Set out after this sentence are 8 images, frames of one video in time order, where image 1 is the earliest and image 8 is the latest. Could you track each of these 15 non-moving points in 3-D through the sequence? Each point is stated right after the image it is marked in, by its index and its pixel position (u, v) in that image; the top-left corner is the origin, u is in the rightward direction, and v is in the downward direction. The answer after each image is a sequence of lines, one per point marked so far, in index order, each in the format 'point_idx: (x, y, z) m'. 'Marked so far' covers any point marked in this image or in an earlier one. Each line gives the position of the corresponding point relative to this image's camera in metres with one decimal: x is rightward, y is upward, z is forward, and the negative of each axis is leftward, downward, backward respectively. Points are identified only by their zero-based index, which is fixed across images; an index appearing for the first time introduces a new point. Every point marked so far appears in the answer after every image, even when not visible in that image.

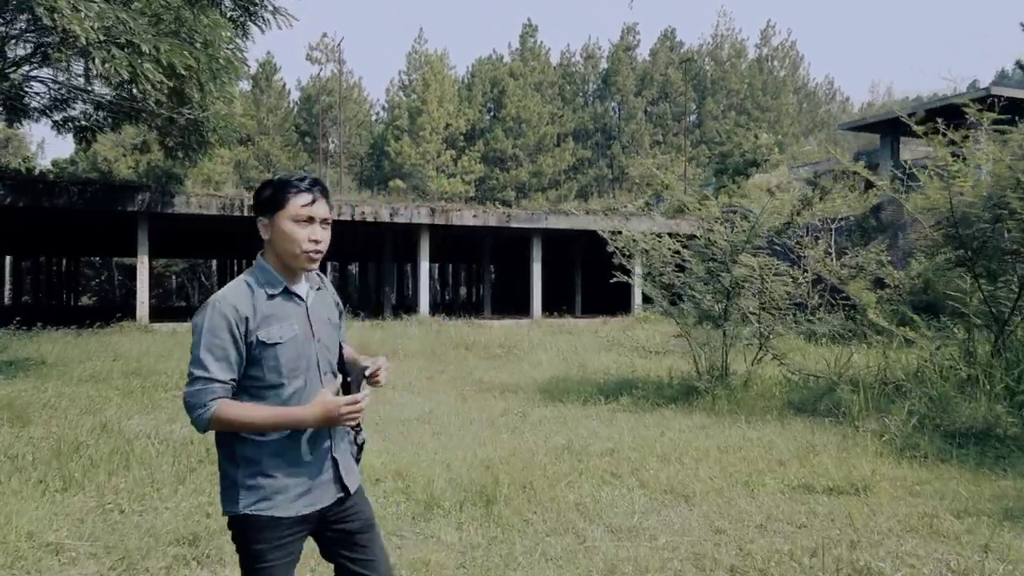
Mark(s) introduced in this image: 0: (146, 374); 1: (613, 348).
0: (-4.6, -1.1, +9.4) m
1: (+1.8, -1.1, +13.1) m
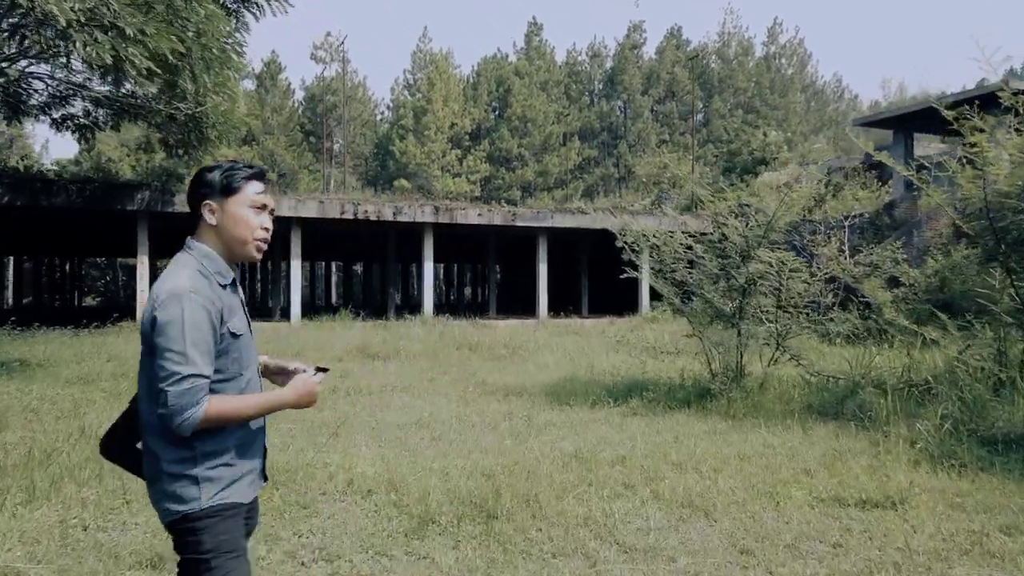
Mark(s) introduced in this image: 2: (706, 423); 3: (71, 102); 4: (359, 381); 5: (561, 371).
0: (-4.6, -1.1, +9.1) m
1: (+1.9, -1.0, +12.7) m
2: (+1.8, -1.2, +6.6) m
3: (-9.3, +3.9, +15.6) m
4: (-1.8, -1.1, +8.9) m
5: (+0.7, -1.1, +10.1) m
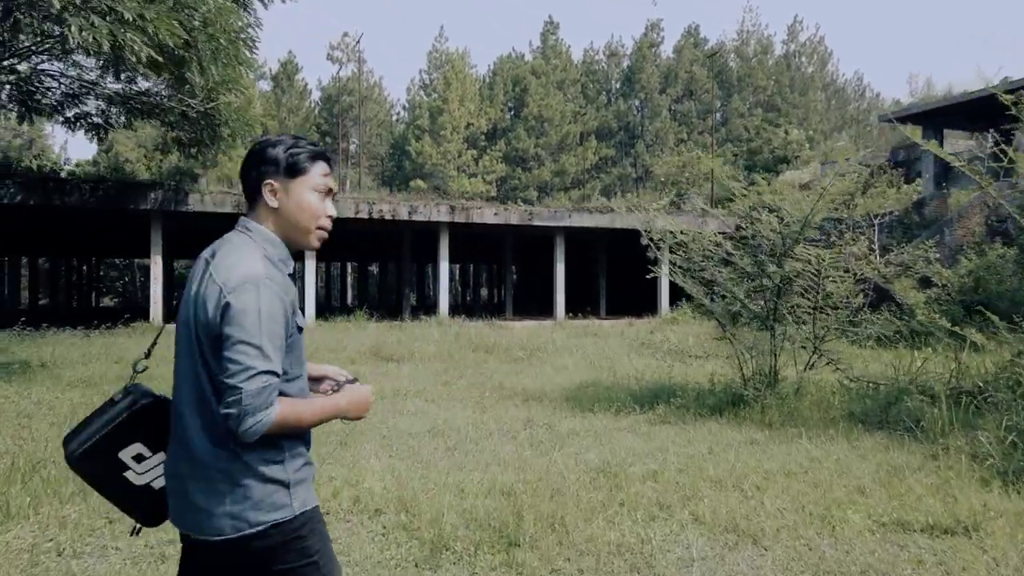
0: (-4.3, -1.1, +8.7) m
1: (+2.2, -1.1, +12.2) m
2: (+1.9, -1.2, +6.2) m
3: (-8.9, +3.9, +15.4) m
4: (-1.6, -1.1, +8.5) m
5: (+0.9, -1.1, +9.6) m
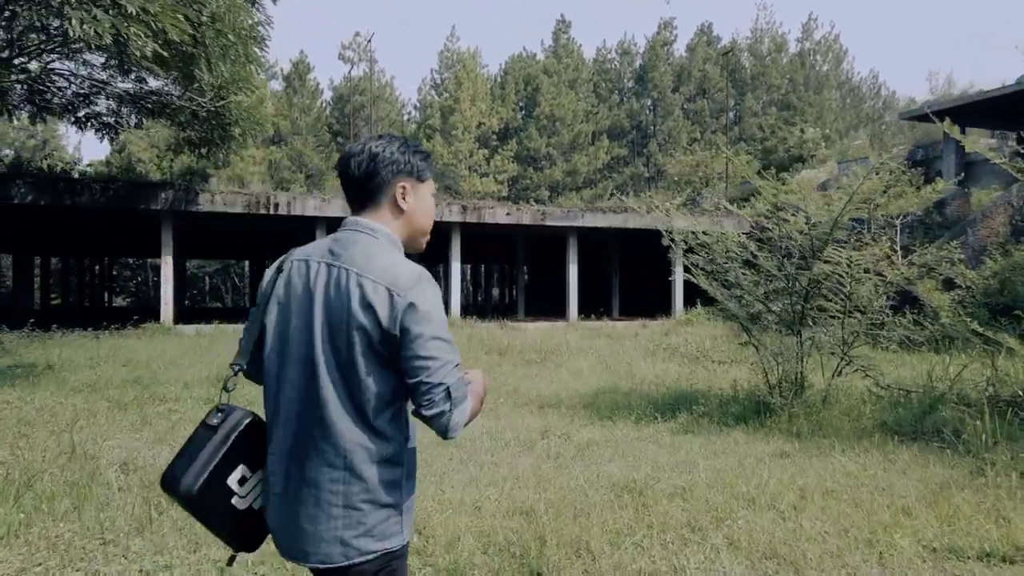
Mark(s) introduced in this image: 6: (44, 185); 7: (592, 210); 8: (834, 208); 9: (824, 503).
0: (-4.2, -1.1, +8.5) m
1: (+2.4, -1.1, +11.9) m
2: (+2.1, -1.2, +5.9) m
3: (-8.6, +3.9, +15.3) m
4: (-1.4, -1.1, +8.2) m
5: (+1.1, -1.2, +9.4) m
6: (-9.8, +2.2, +15.6) m
7: (+2.1, +2.1, +19.4) m
8: (+3.0, +0.7, +6.9) m
9: (+1.7, -1.2, +4.1) m
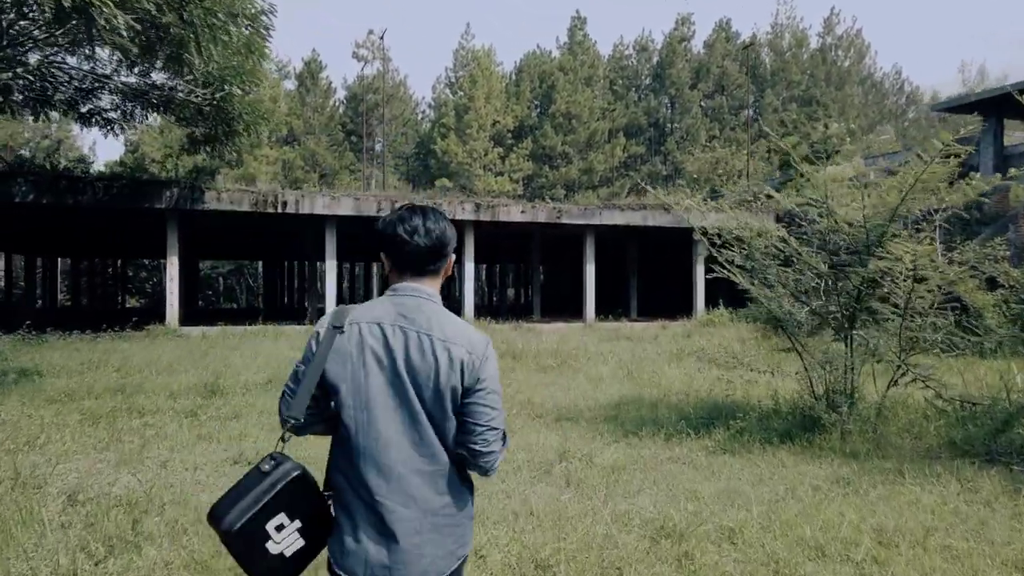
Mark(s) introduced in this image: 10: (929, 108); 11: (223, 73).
0: (-4.0, -1.1, +7.9) m
1: (+2.6, -1.1, +11.1) m
2: (+2.1, -1.2, +5.1) m
3: (-8.4, +3.9, +14.7) m
4: (-1.3, -1.1, +7.5) m
5: (+1.3, -1.2, +8.6) m
6: (-9.5, +2.1, +15.0) m
7: (+2.5, +2.1, +18.6) m
8: (+3.1, +0.7, +6.1) m
9: (+1.8, -1.2, +3.3) m
10: (+11.0, +4.8, +19.5) m
11: (-5.5, +4.1, +14.2) m
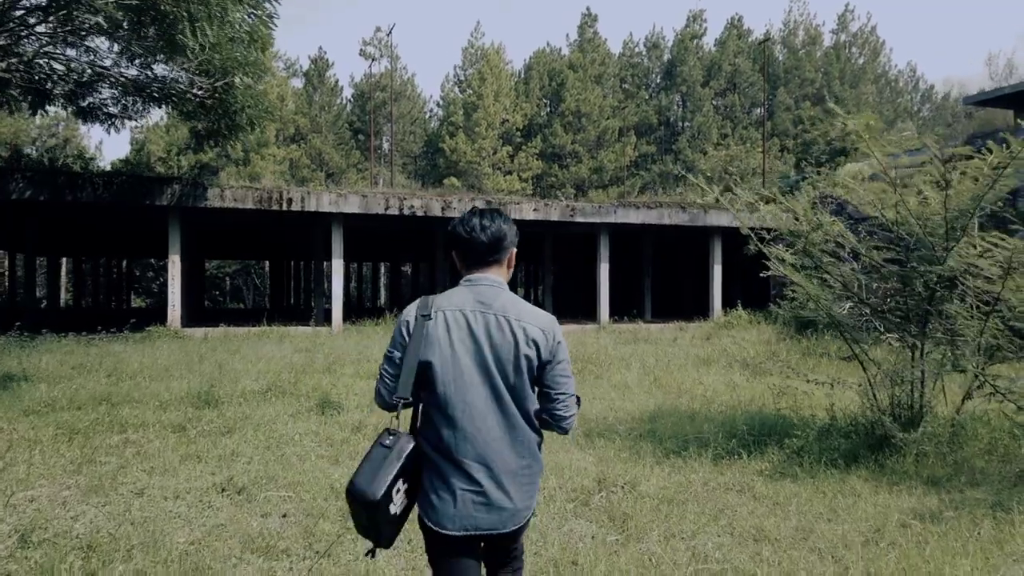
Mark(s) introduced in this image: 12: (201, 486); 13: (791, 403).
0: (-3.8, -1.1, +7.2) m
1: (+2.9, -1.1, +10.4) m
2: (+2.3, -1.2, +4.4) m
3: (-8.1, +3.9, +14.1) m
4: (-1.1, -1.1, +6.8) m
5: (+1.5, -1.2, +7.9) m
6: (-9.3, +2.1, +14.4) m
7: (+2.8, +2.0, +17.9) m
8: (+3.3, +0.7, +5.4) m
9: (+2.0, -1.2, +2.6) m
10: (+11.4, +4.7, +18.6) m
11: (-5.3, +4.1, +13.5) m
12: (-1.9, -1.2, +4.5) m
13: (+2.5, -1.0, +6.5) m
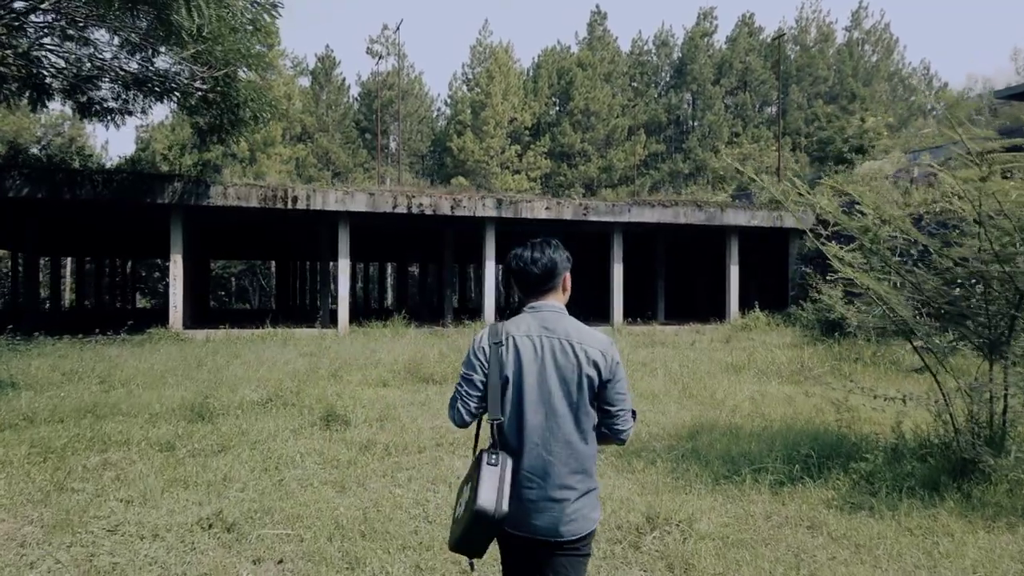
0: (-3.6, -1.1, +6.6) m
1: (+3.1, -1.1, +9.7) m
2: (+2.5, -1.3, +3.7) m
3: (-7.8, +3.9, +13.5) m
4: (-0.9, -1.1, +6.2) m
5: (+1.7, -1.2, +7.2) m
6: (-9.0, +2.1, +13.9) m
7: (+3.1, +2.0, +17.2) m
8: (+3.5, +0.7, +4.7) m
9: (+2.1, -1.2, +1.9) m
10: (+11.7, +4.7, +17.9) m
11: (-5.0, +4.1, +12.9) m
12: (-1.7, -1.2, +3.9) m
13: (+2.7, -1.0, +5.9) m
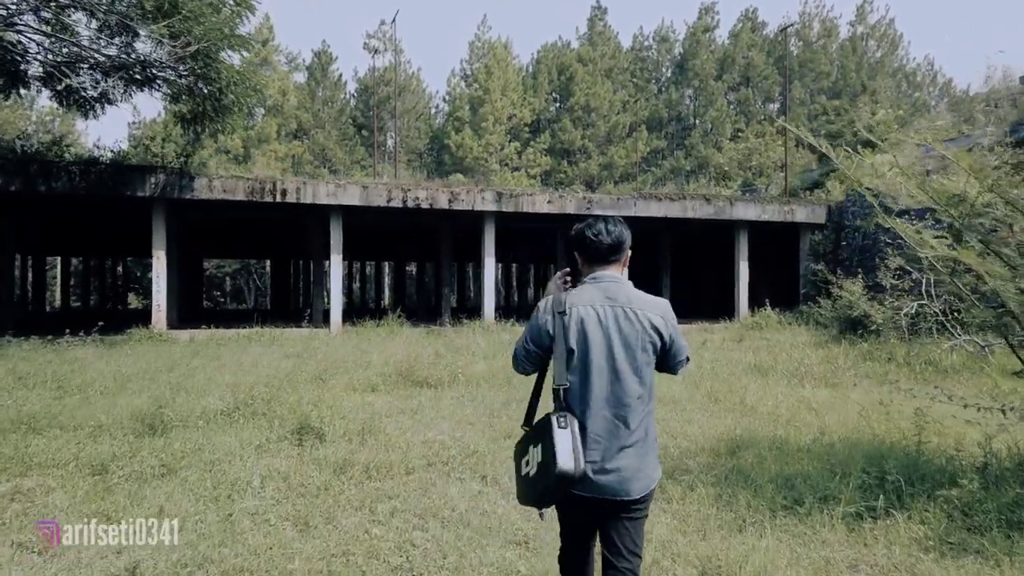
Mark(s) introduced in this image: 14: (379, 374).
0: (-3.6, -1.1, +5.7) m
1: (+3.1, -1.0, +8.8) m
2: (+2.6, -1.2, +2.8) m
3: (-7.8, +3.9, +12.5) m
4: (-0.9, -1.1, +5.3) m
5: (+1.7, -1.1, +6.3) m
6: (-9.0, +2.2, +12.9) m
7: (+3.1, +2.1, +16.3) m
8: (+3.6, +0.8, +3.8) m
9: (+2.2, -1.1, +1.0) m
10: (+11.7, +4.8, +17.0) m
11: (-5.0, +4.2, +12.0) m
12: (-1.7, -1.1, +2.9) m
13: (+2.7, -1.0, +4.9) m
14: (-1.6, -1.0, +8.8) m
